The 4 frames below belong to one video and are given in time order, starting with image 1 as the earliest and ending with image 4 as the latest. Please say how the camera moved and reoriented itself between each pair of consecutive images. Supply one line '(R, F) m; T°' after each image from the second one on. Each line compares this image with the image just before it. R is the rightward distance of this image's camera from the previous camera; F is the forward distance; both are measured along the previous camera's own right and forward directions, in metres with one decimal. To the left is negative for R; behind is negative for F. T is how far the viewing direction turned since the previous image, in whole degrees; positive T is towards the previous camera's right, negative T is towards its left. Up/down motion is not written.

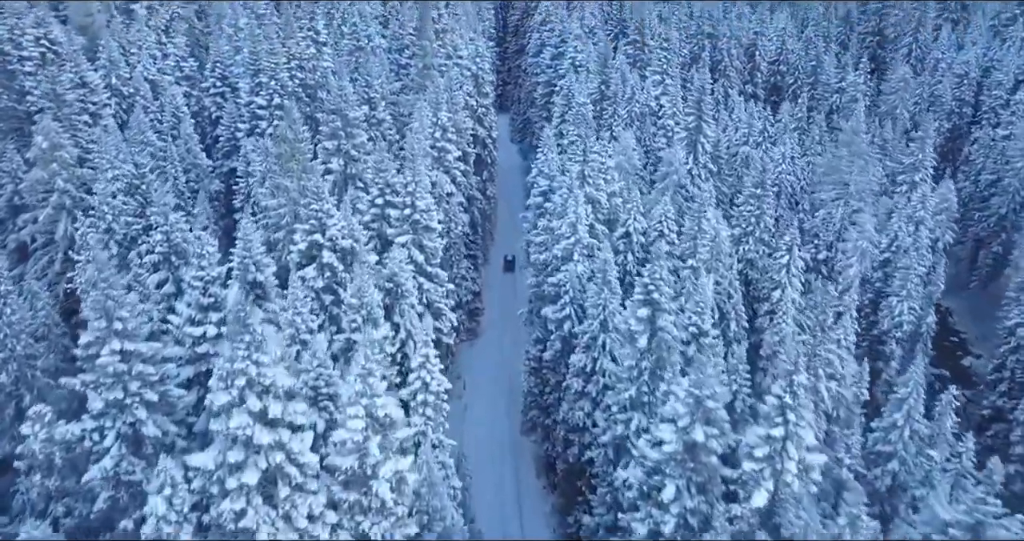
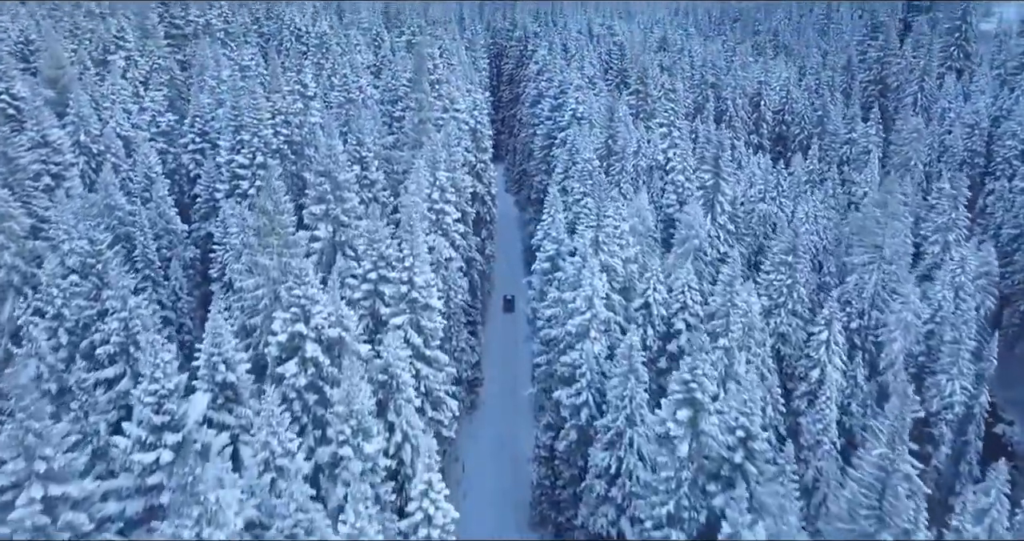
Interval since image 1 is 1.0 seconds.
(-0.9, +4.1) m; +1°
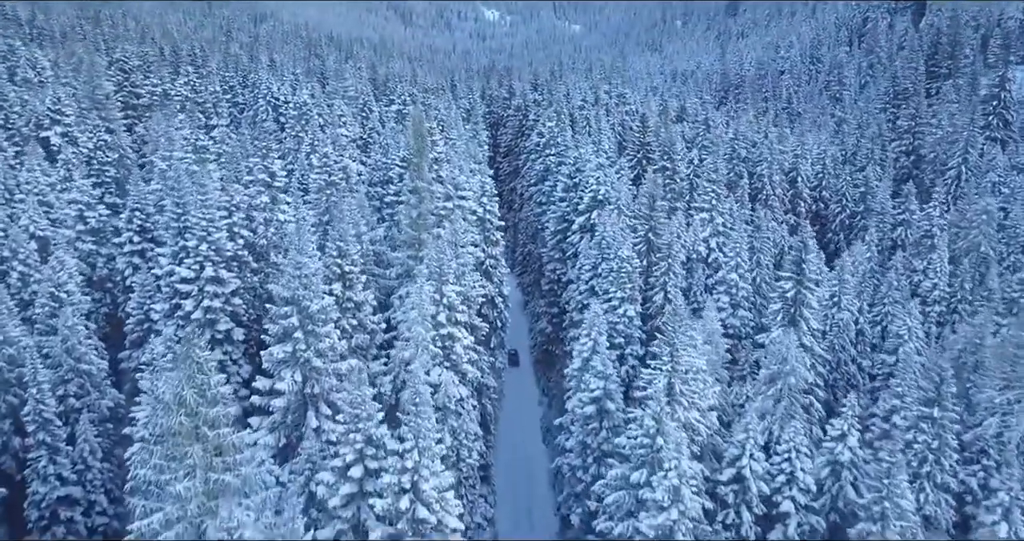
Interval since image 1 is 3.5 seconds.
(-2.0, +10.3) m; +1°
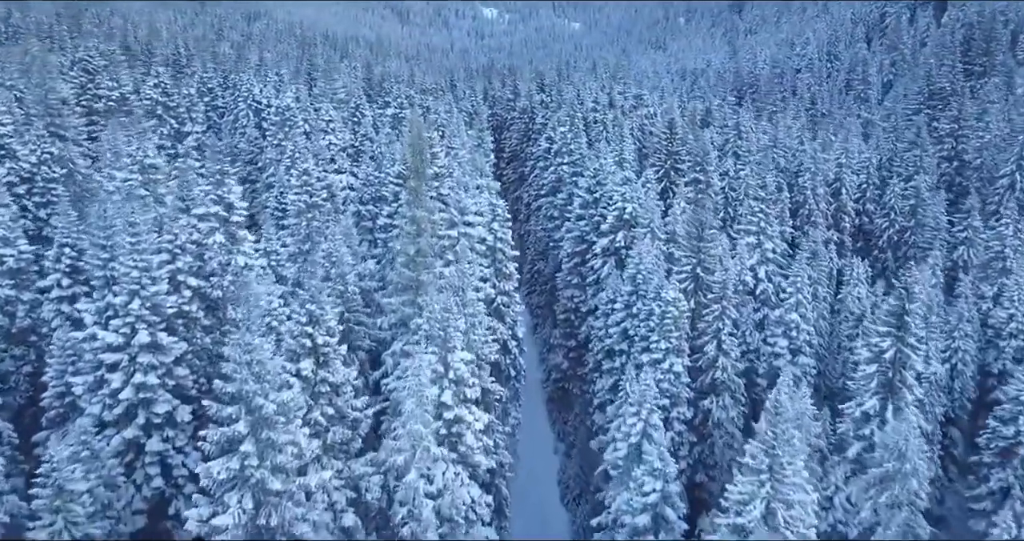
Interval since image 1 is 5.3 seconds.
(-1.0, +7.6) m; 0°
